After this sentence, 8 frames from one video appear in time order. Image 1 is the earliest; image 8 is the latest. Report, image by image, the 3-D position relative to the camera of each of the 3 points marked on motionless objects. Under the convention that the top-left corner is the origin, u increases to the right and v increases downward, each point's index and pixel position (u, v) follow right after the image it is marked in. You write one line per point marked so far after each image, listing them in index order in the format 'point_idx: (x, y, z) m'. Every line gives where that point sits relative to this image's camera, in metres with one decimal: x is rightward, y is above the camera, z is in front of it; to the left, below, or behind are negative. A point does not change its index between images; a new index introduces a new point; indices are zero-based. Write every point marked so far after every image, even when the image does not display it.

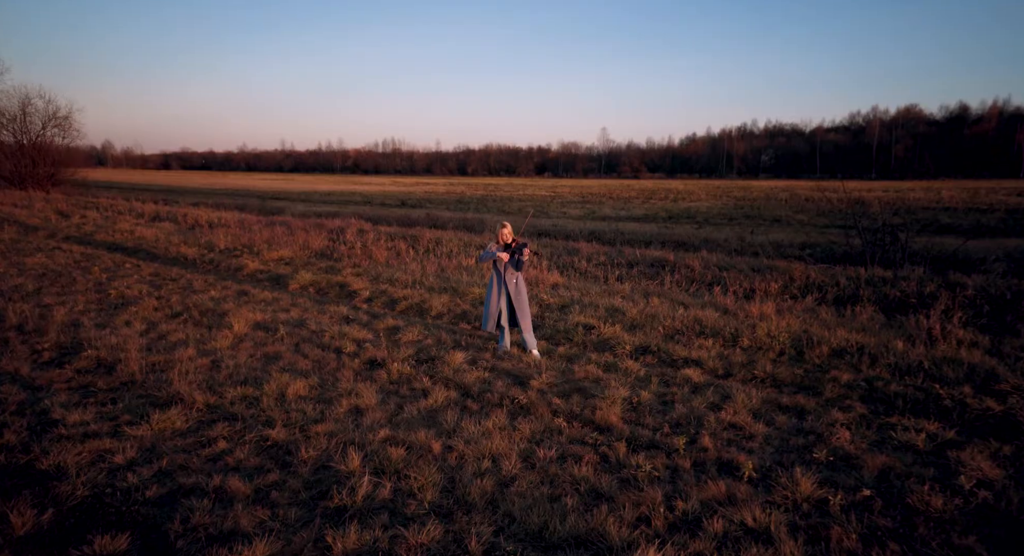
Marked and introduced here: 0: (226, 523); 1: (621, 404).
0: (-1.9, -1.6, +3.8) m
1: (+1.2, -1.3, +6.1) m
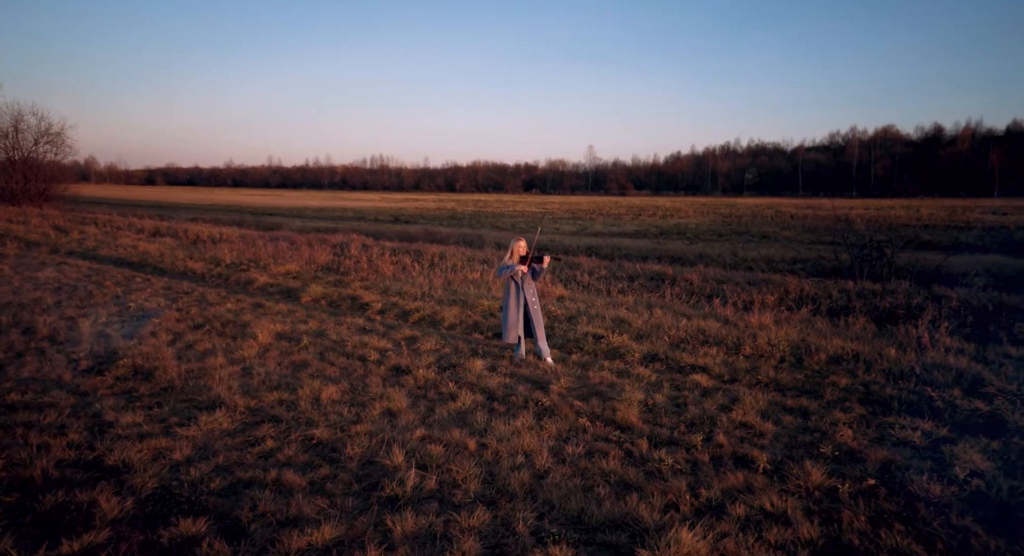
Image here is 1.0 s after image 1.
0: (-1.6, -1.6, +4.1) m
1: (+1.4, -1.4, +6.5) m
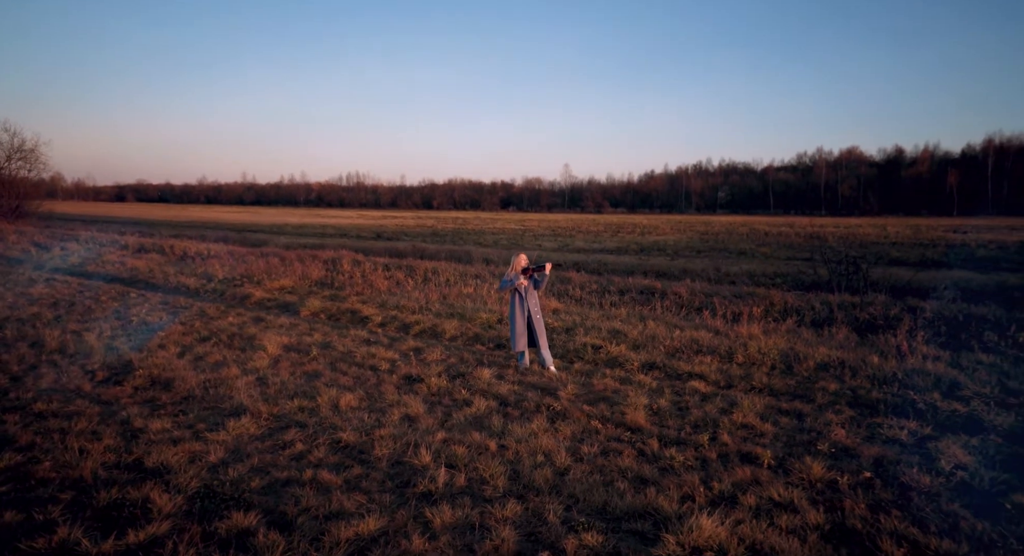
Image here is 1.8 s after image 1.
0: (-1.3, -1.7, +4.3) m
1: (+1.6, -1.6, +6.9) m
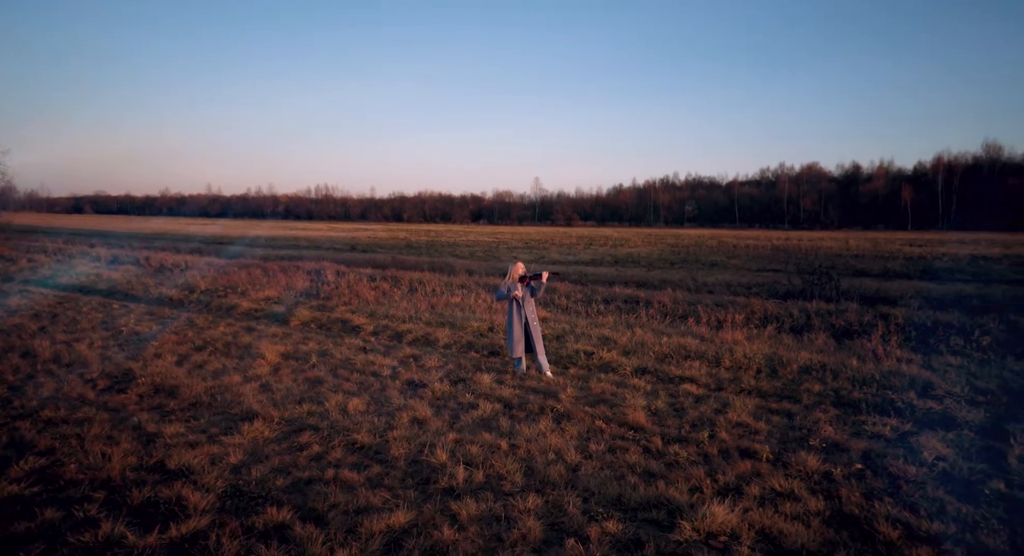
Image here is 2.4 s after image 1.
0: (-1.2, -1.7, +4.5) m
1: (+1.6, -1.6, +7.1) m
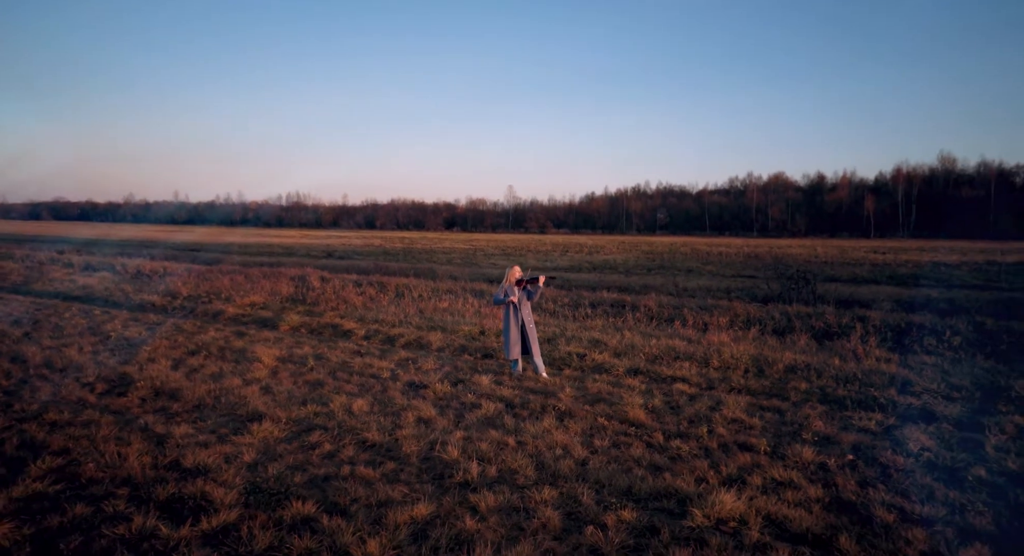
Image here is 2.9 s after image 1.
0: (-1.0, -1.7, +4.5) m
1: (+1.6, -1.6, +7.3) m
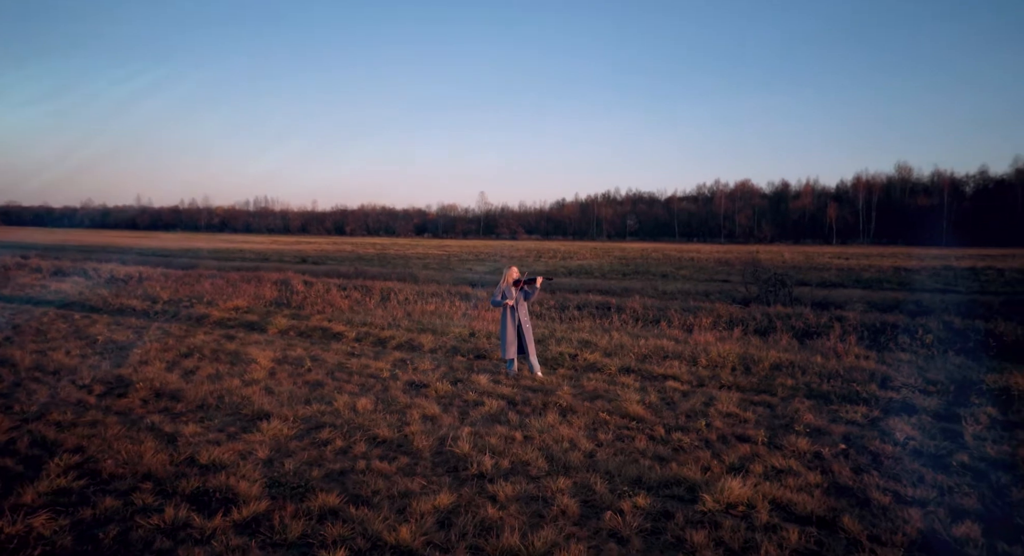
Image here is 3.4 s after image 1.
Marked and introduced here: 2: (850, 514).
0: (-0.9, -1.7, +4.6) m
1: (+1.6, -1.6, +7.5) m
2: (+2.7, -1.9, +4.6) m
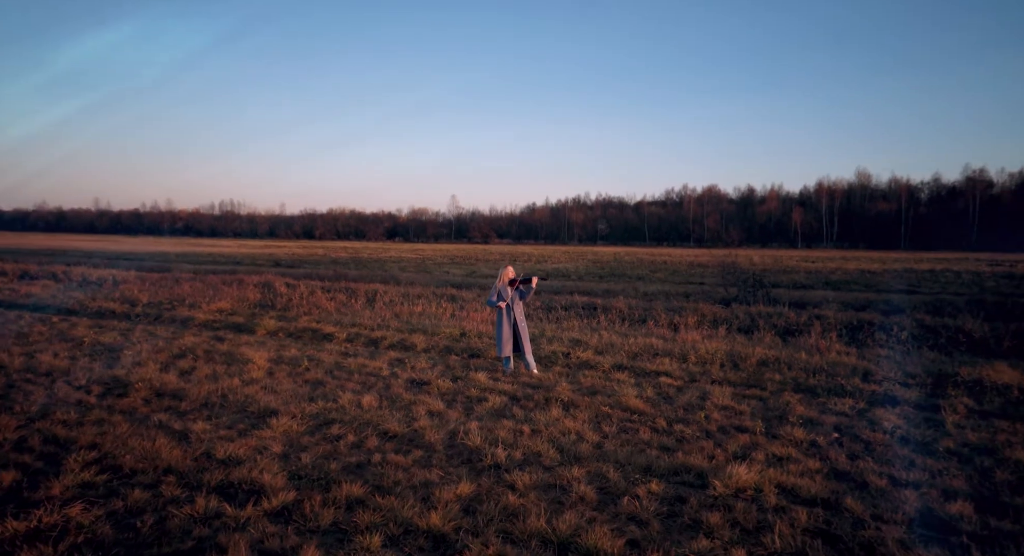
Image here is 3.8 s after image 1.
0: (-0.7, -1.6, +4.7) m
1: (+1.7, -1.6, +7.7) m
2: (+2.8, -1.8, +4.8) m
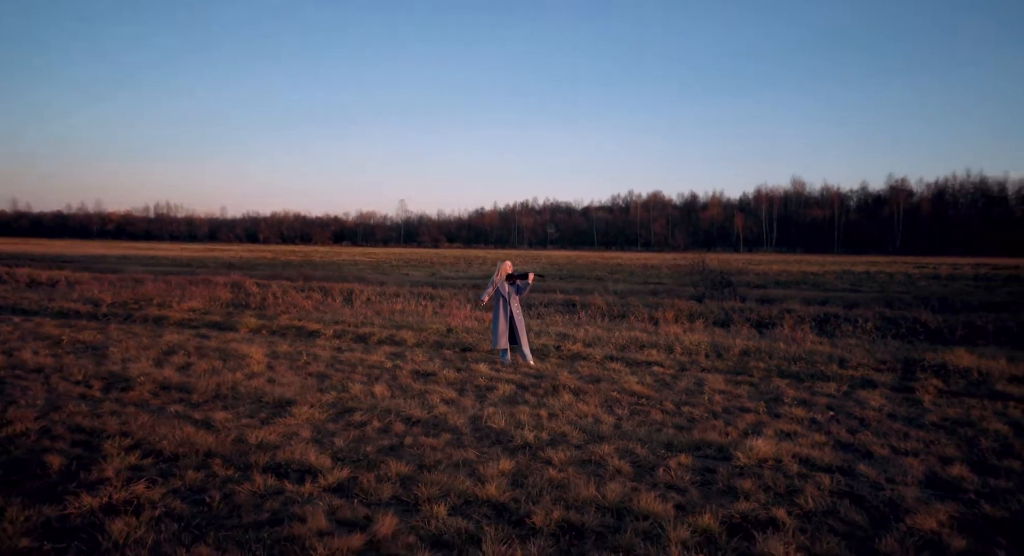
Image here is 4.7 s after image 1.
0: (-0.4, -1.5, +4.8) m
1: (+1.7, -1.5, +8.0) m
2: (+3.1, -1.7, +5.2) m
